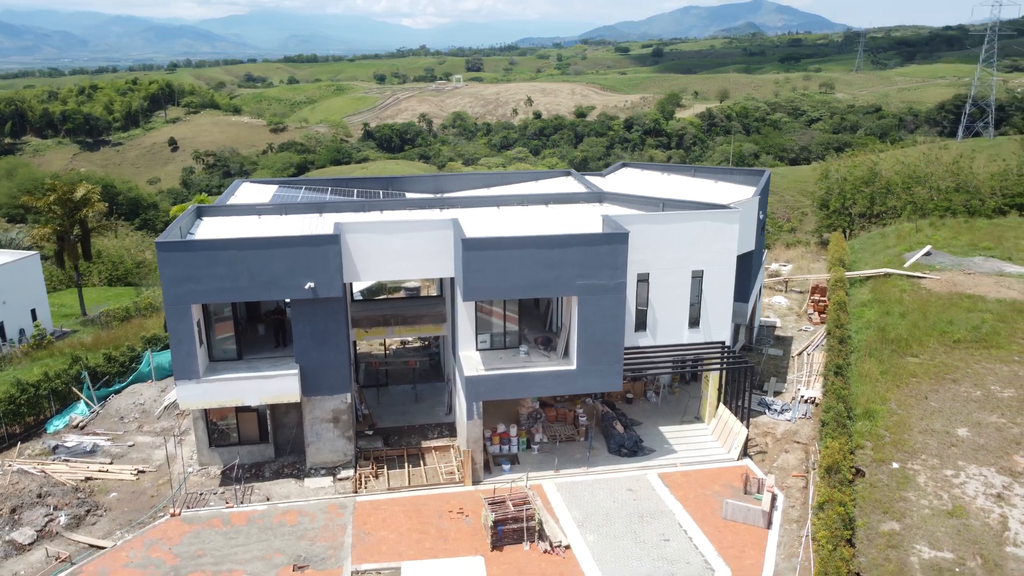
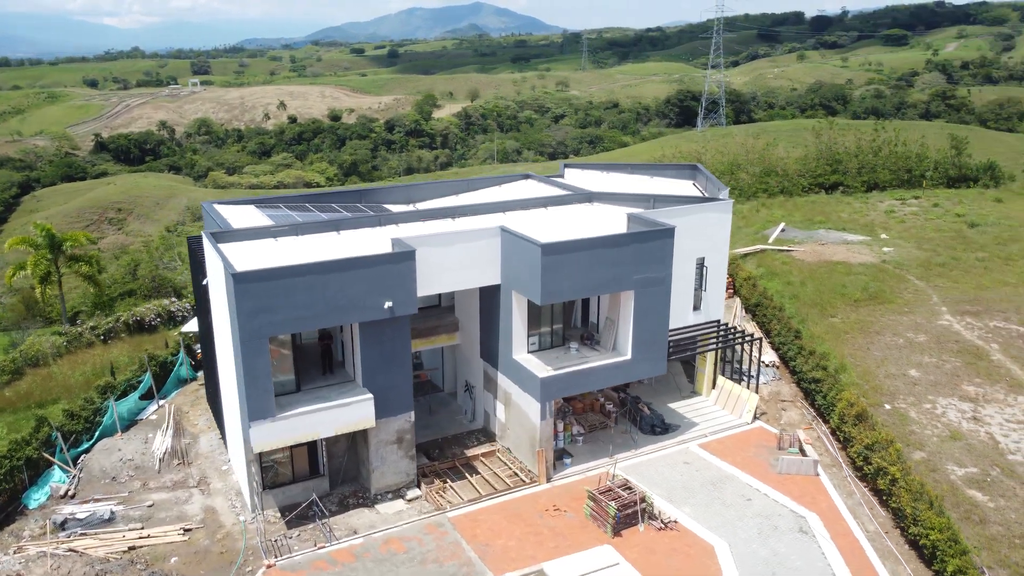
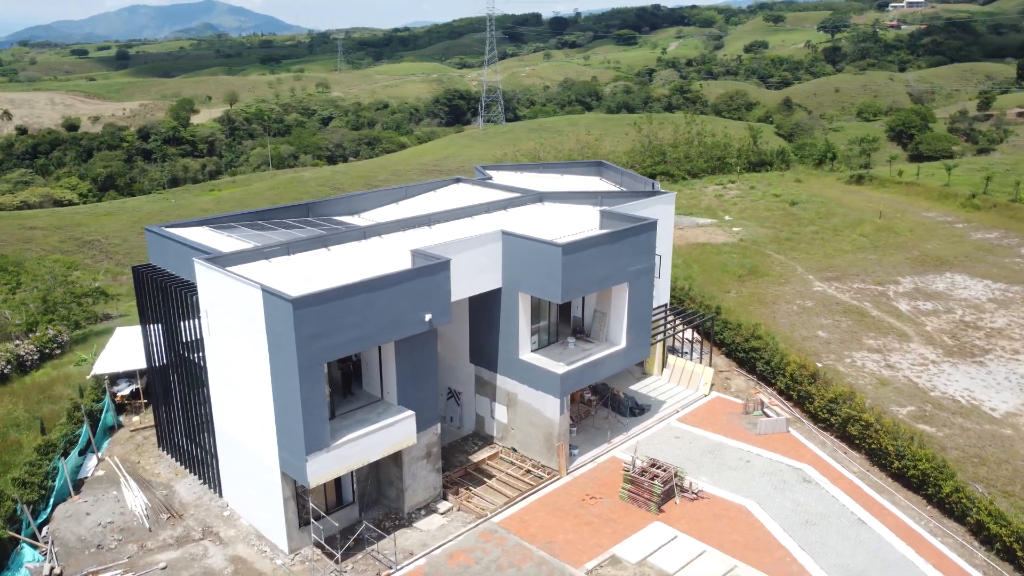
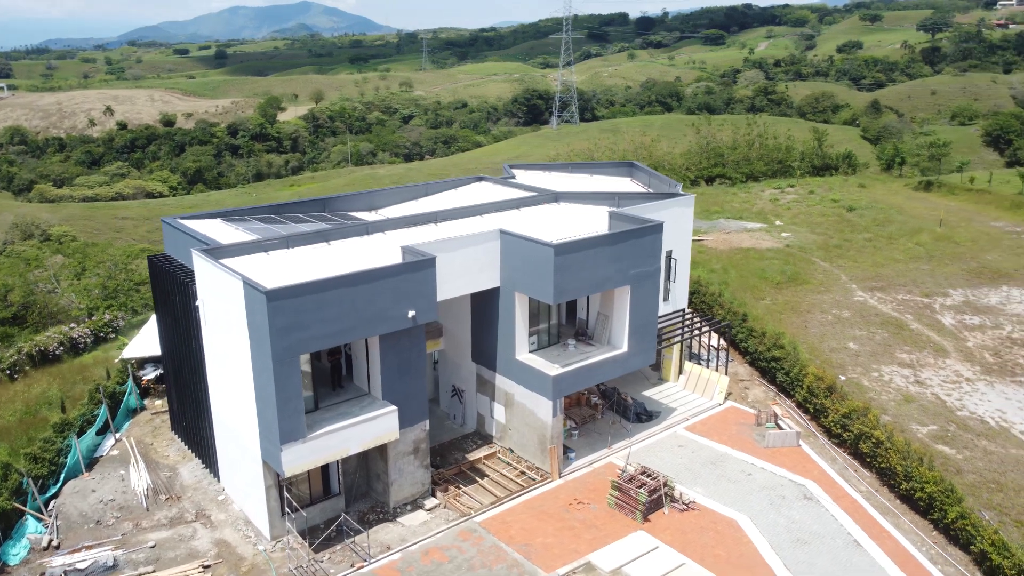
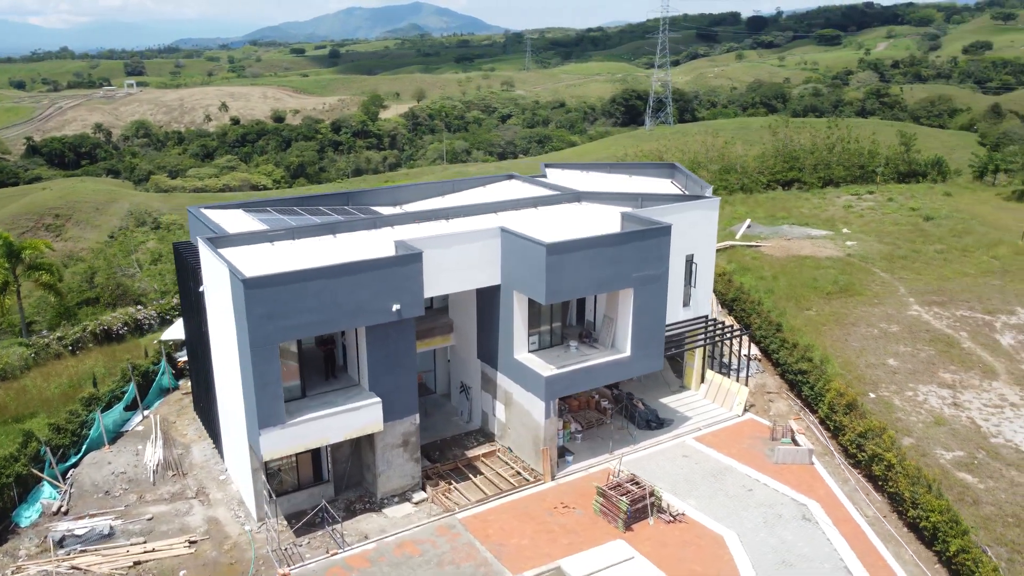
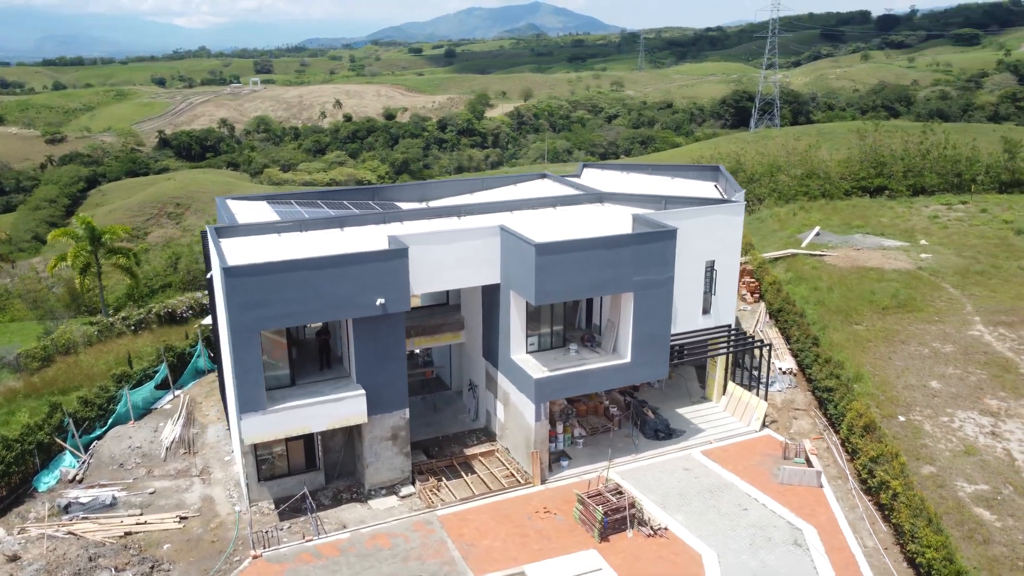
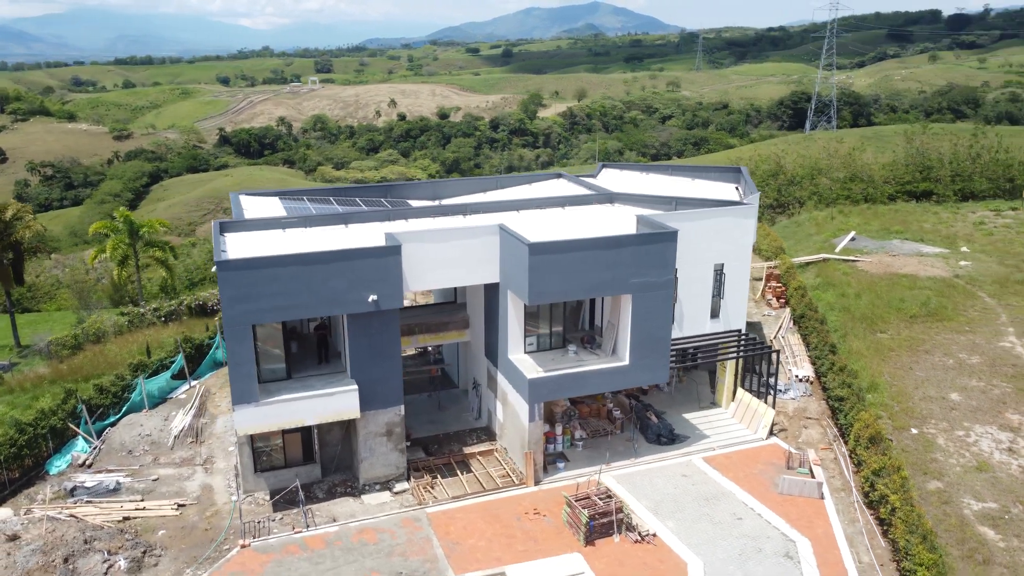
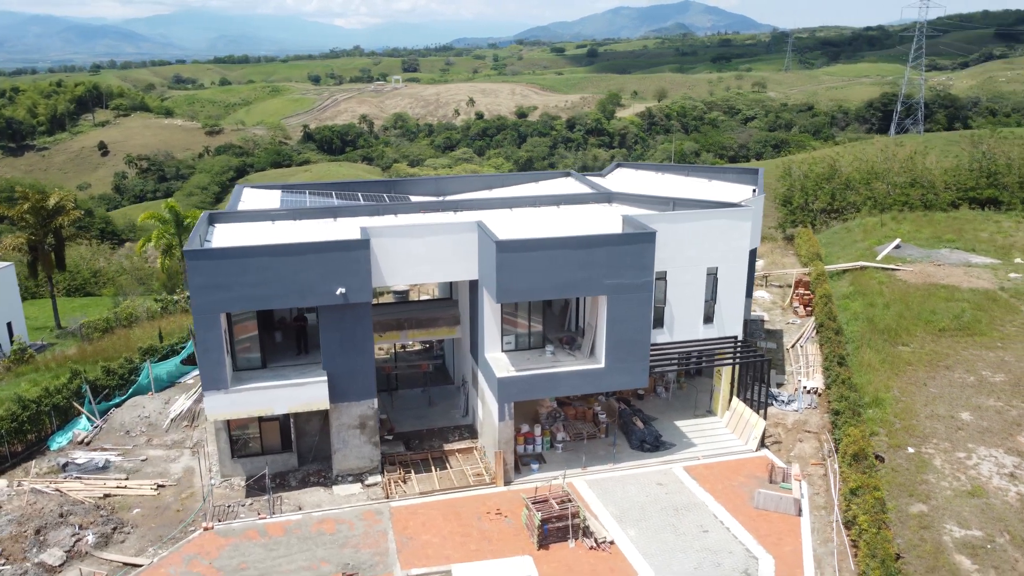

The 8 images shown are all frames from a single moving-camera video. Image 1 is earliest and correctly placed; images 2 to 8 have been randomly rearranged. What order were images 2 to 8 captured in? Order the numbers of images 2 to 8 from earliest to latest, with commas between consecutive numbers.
8, 7, 6, 2, 5, 4, 3
